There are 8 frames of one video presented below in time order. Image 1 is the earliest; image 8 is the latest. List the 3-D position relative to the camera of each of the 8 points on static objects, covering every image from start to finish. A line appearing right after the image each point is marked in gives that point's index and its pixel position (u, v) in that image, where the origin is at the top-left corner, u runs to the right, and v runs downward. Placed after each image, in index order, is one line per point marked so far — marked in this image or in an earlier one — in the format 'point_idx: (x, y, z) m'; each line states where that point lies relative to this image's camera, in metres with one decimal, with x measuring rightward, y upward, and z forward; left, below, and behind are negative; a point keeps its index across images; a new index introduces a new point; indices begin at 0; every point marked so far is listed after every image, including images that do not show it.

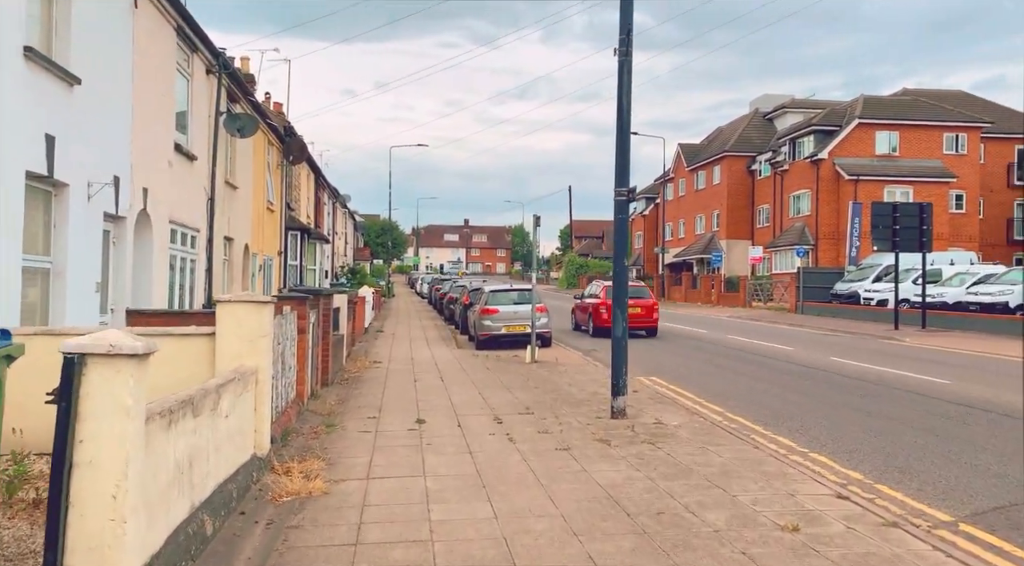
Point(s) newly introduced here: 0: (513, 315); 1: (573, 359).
0: (0.0, -0.8, +19.9) m
1: (+1.3, -1.6, +16.3) m
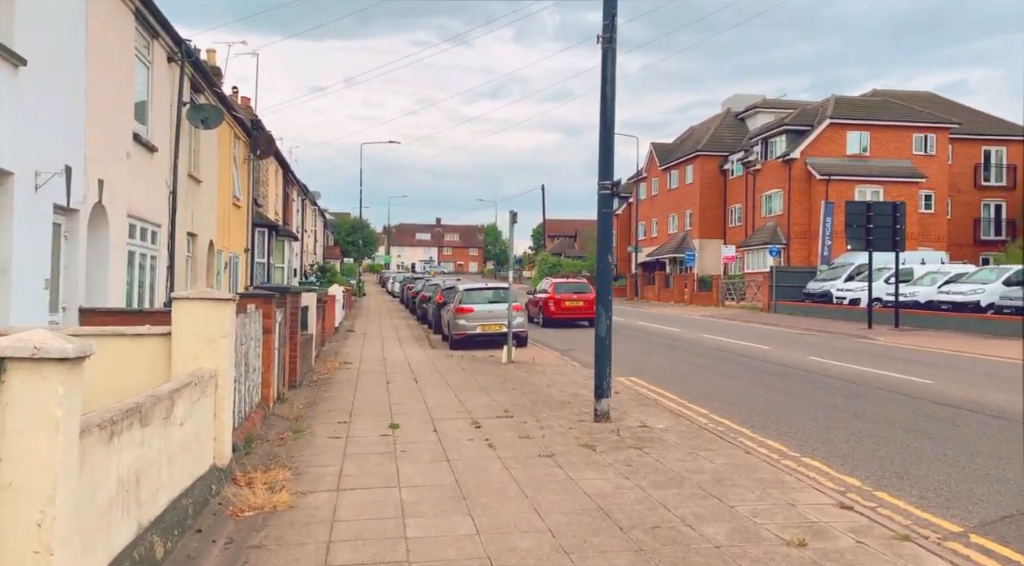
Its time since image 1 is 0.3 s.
0: (-0.6, -0.8, +19.5) m
1: (+0.8, -1.5, +15.9) m
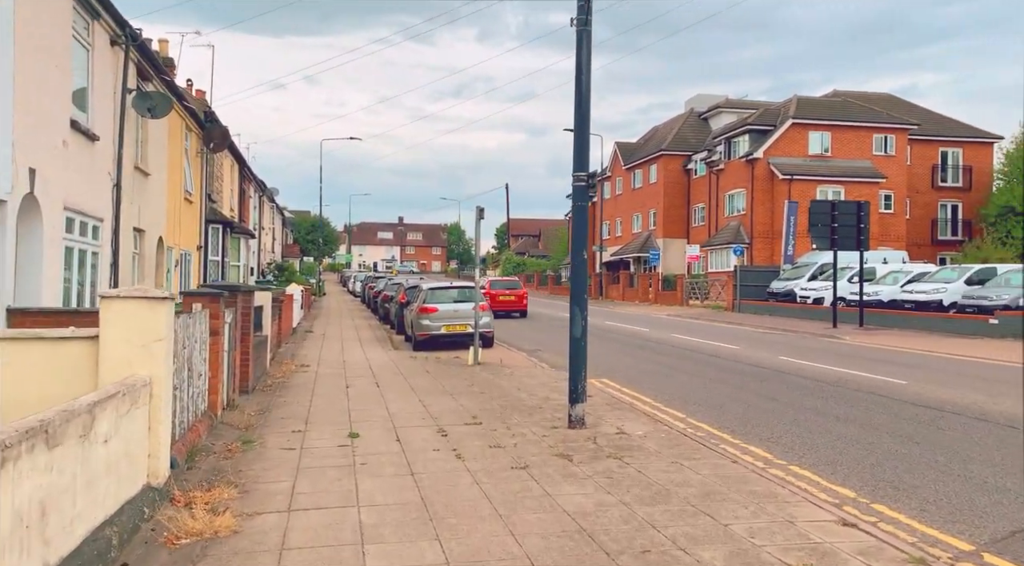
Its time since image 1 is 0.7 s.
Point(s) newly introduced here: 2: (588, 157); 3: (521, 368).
0: (-1.4, -0.7, +18.9) m
1: (+0.1, -1.5, +15.3) m
2: (+0.8, +1.3, +8.2) m
3: (+0.1, -1.5, +13.8) m
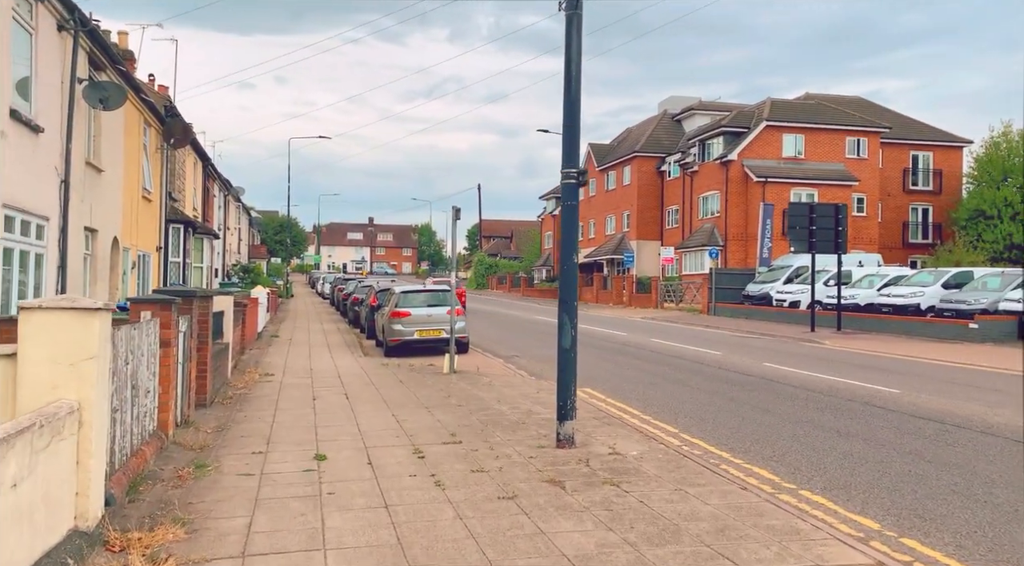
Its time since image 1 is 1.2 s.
0: (-2.0, -0.8, +18.1) m
1: (-0.3, -1.6, +14.6) m
2: (+0.6, +1.3, +7.6) m
3: (-0.2, -1.6, +13.1) m
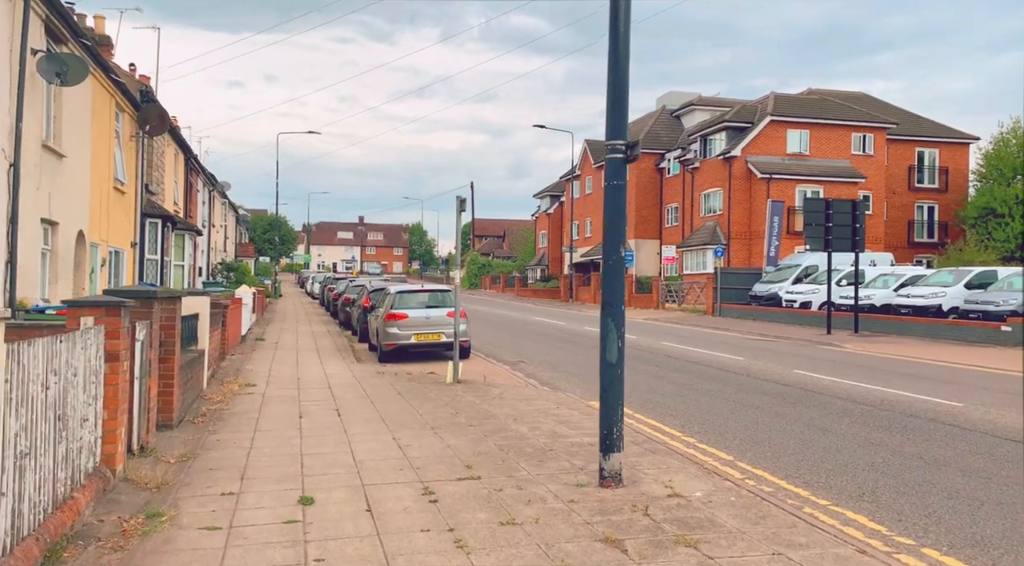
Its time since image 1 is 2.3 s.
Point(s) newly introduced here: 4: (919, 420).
0: (-1.9, -0.8, +16.7) m
1: (-0.1, -1.6, +13.2) m
2: (+0.9, +1.3, +6.1) m
3: (0.0, -1.6, +11.7) m
4: (+5.1, -1.7, +9.8) m
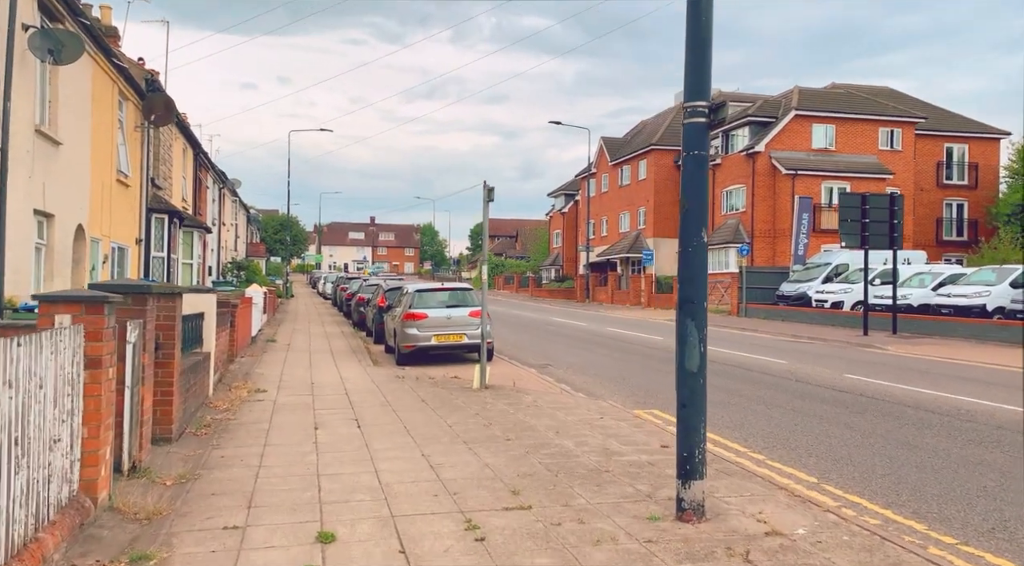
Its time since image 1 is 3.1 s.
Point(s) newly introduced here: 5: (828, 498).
0: (-1.3, -0.8, +15.7) m
1: (+0.3, -1.5, +12.2) m
2: (+1.3, +1.3, +5.1) m
3: (+0.4, -1.5, +10.6) m
4: (+5.5, -1.7, +8.7) m
5: (+2.4, -1.6, +5.9) m
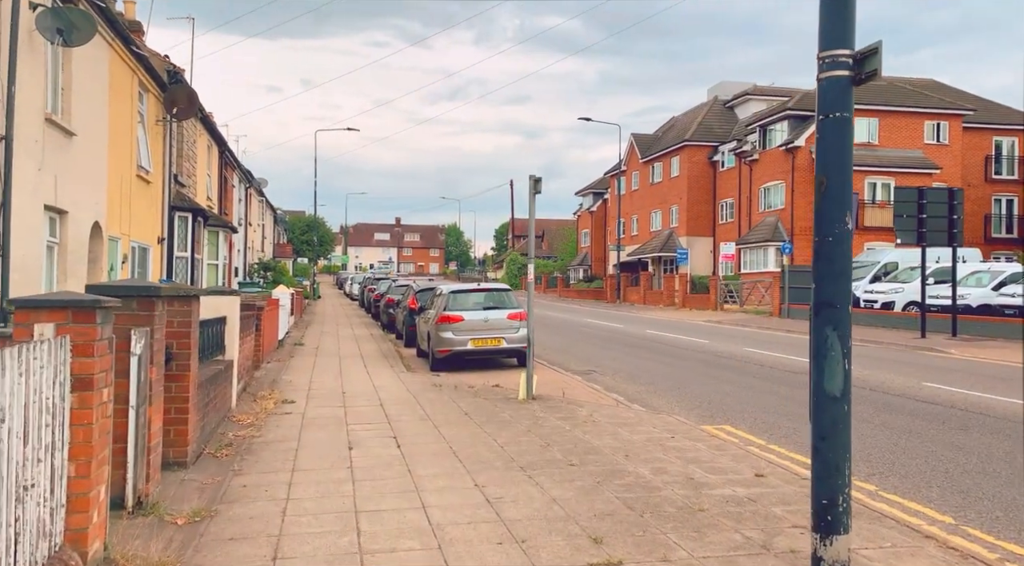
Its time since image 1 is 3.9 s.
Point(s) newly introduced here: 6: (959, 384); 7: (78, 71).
0: (-0.5, -0.8, +14.6) m
1: (+1.0, -1.5, +11.1) m
2: (+1.7, +1.3, +4.0) m
3: (+1.1, -1.5, +9.6) m
4: (+6.1, -1.6, +7.5) m
5: (+2.9, -1.6, +4.8) m
6: (+7.6, -1.7, +13.3) m
7: (-6.2, +3.0, +11.2) m
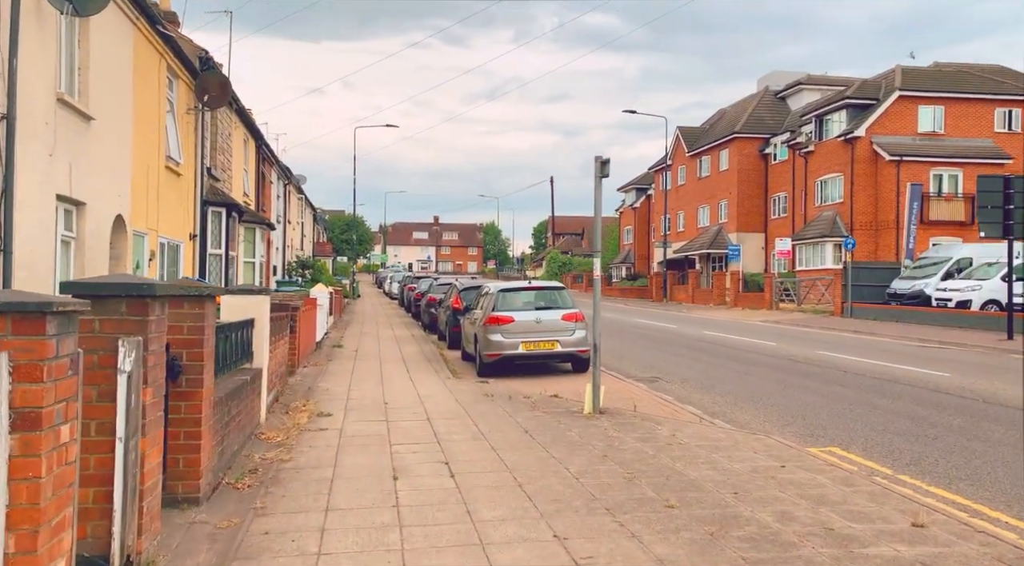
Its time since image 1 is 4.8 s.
0: (+0.4, -0.7, +13.4) m
1: (+1.8, -1.5, +9.7) m
2: (+2.2, +1.4, +2.6) m
3: (+1.8, -1.5, +8.2) m
4: (+6.7, -1.6, +5.9) m
5: (+3.3, -1.6, +3.4) m
6: (+8.4, -1.6, +11.7) m
7: (-5.4, +3.0, +10.2) m
